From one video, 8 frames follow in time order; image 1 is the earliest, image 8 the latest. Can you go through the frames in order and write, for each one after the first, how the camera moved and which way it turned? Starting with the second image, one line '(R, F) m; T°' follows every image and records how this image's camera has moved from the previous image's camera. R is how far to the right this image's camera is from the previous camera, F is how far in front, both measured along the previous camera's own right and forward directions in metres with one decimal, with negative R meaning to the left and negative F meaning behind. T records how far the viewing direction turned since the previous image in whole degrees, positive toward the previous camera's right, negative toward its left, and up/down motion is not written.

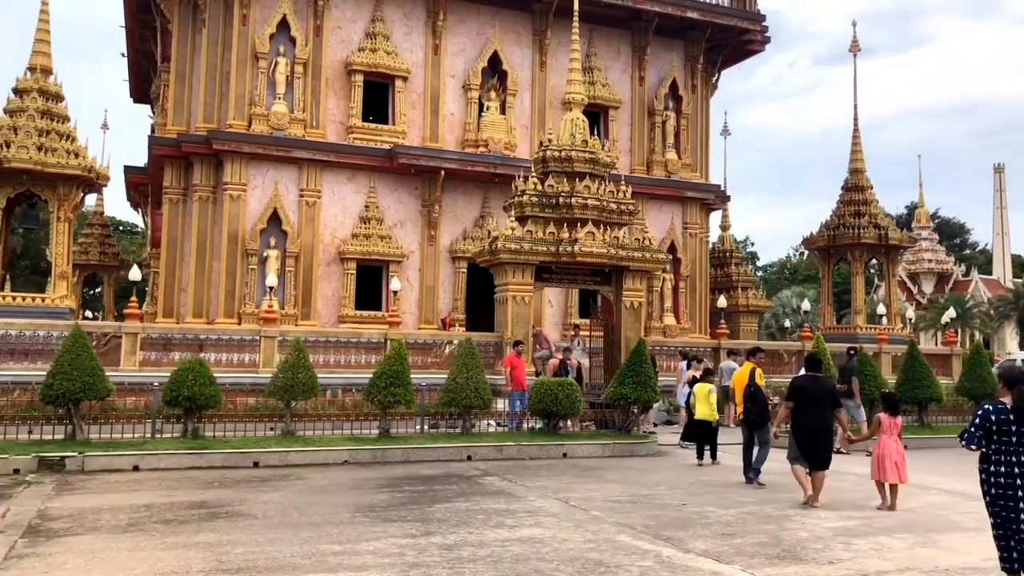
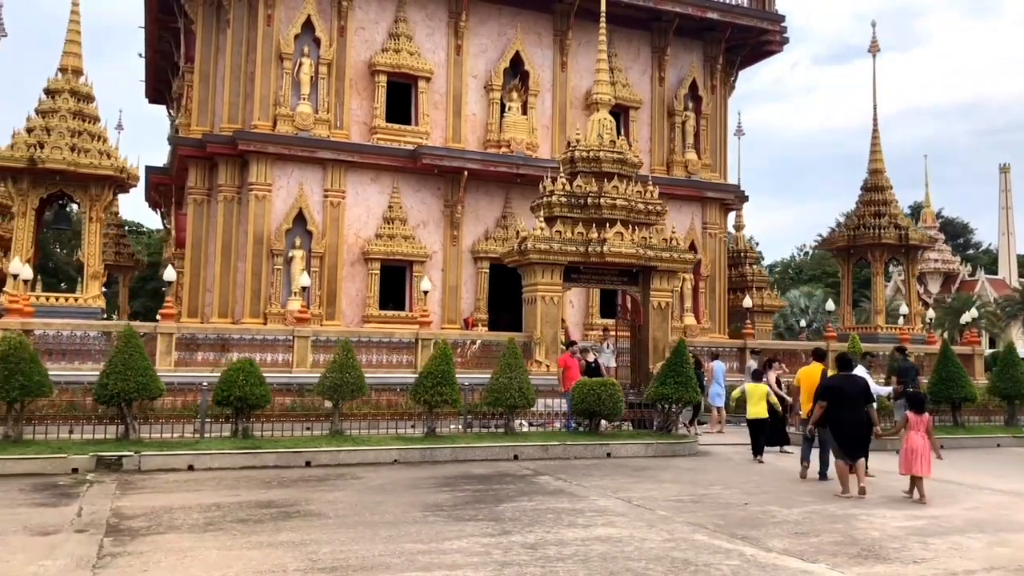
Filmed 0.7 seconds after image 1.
(-0.9, 0.0) m; 0°
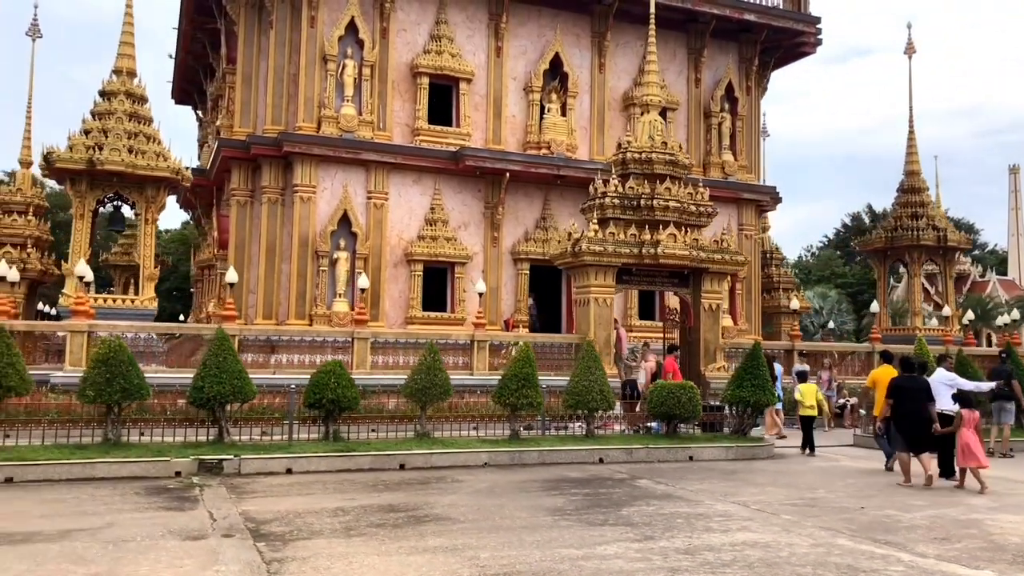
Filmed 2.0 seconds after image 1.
(-1.6, 0.0) m; 0°
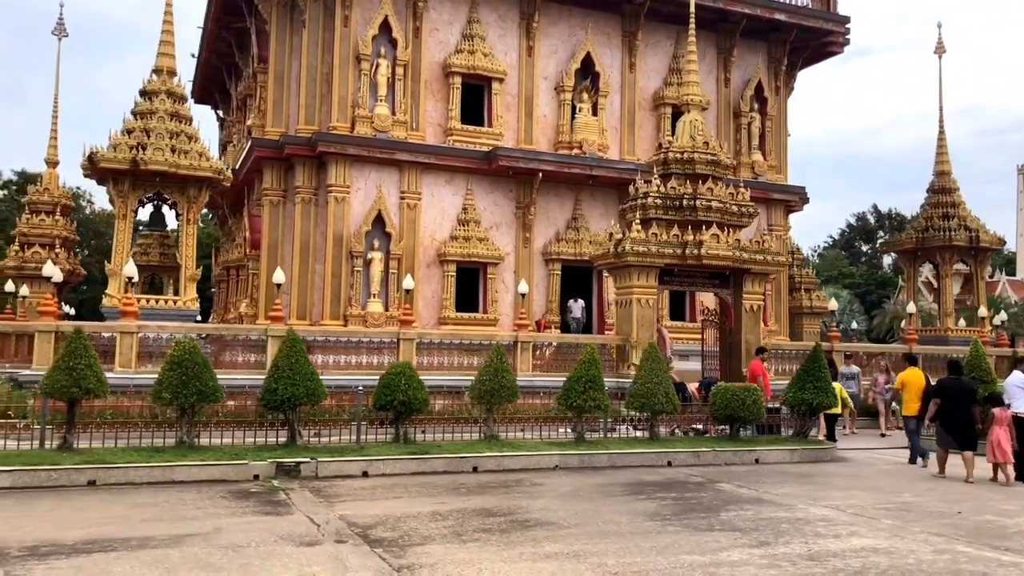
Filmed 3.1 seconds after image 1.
(-1.3, +0.1) m; 0°
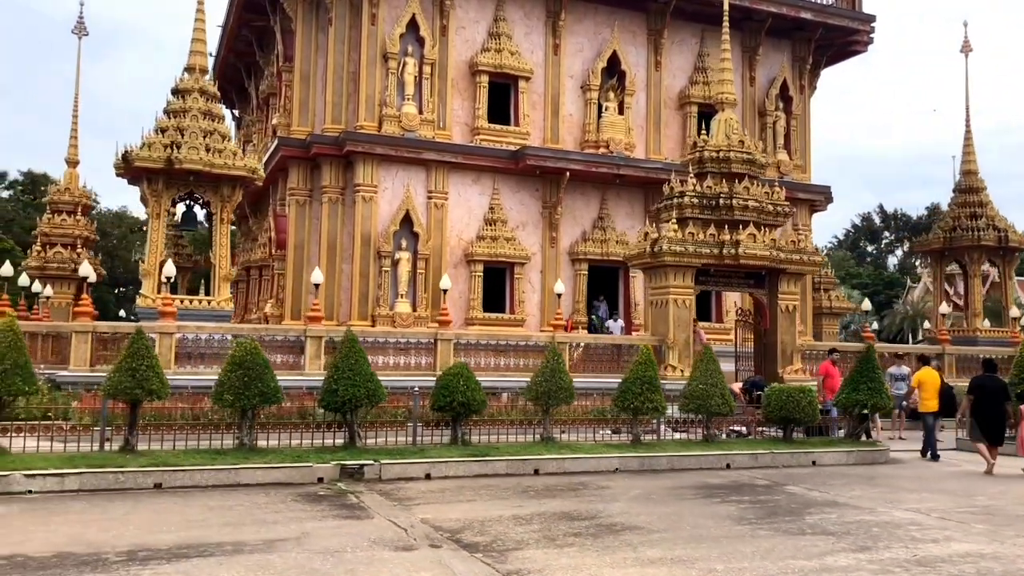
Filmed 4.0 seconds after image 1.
(-1.0, +0.1) m; 0°
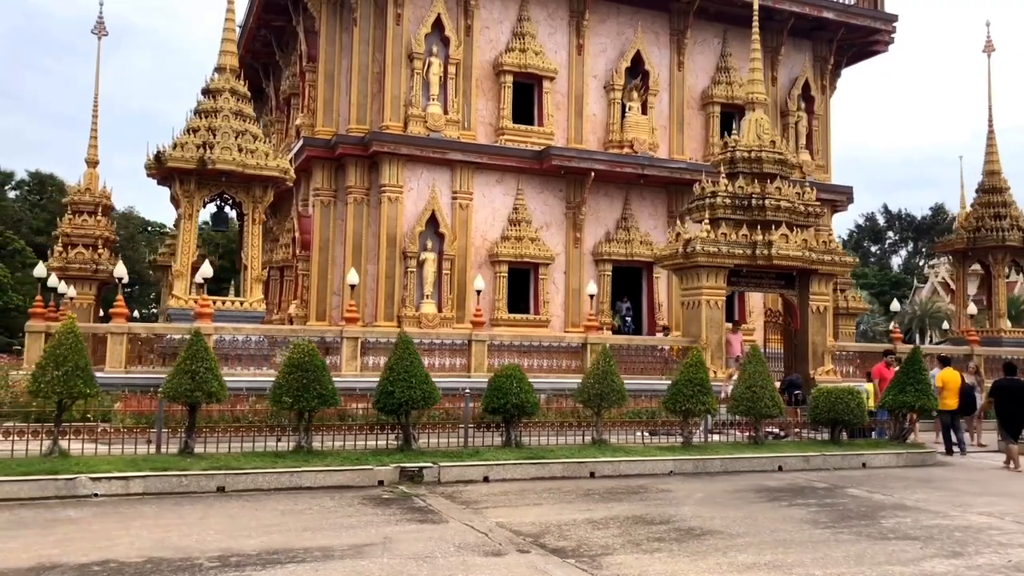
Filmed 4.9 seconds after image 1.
(-0.9, +0.1) m; 0°
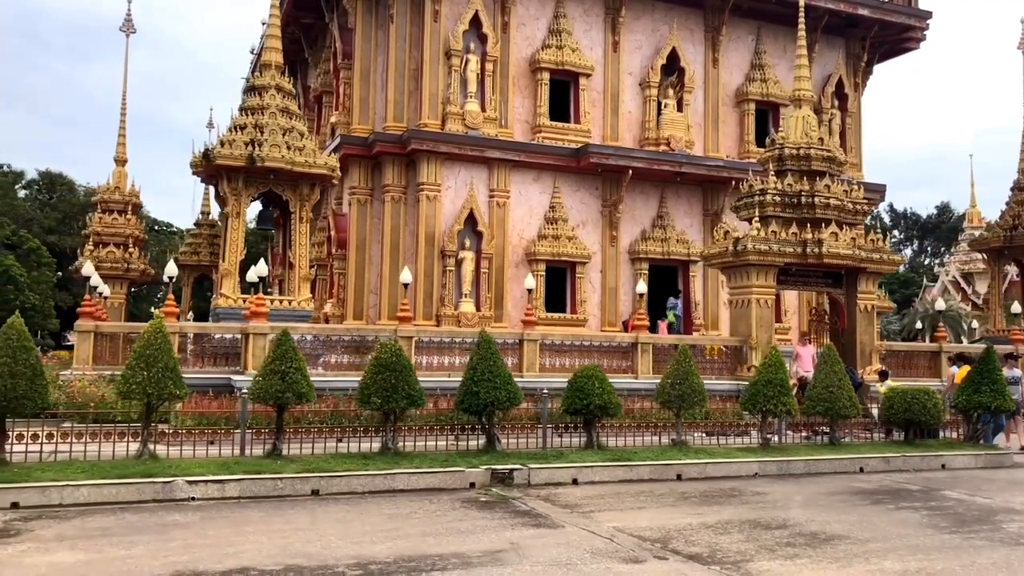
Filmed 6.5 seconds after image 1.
(-1.4, +0.2) m; 0°
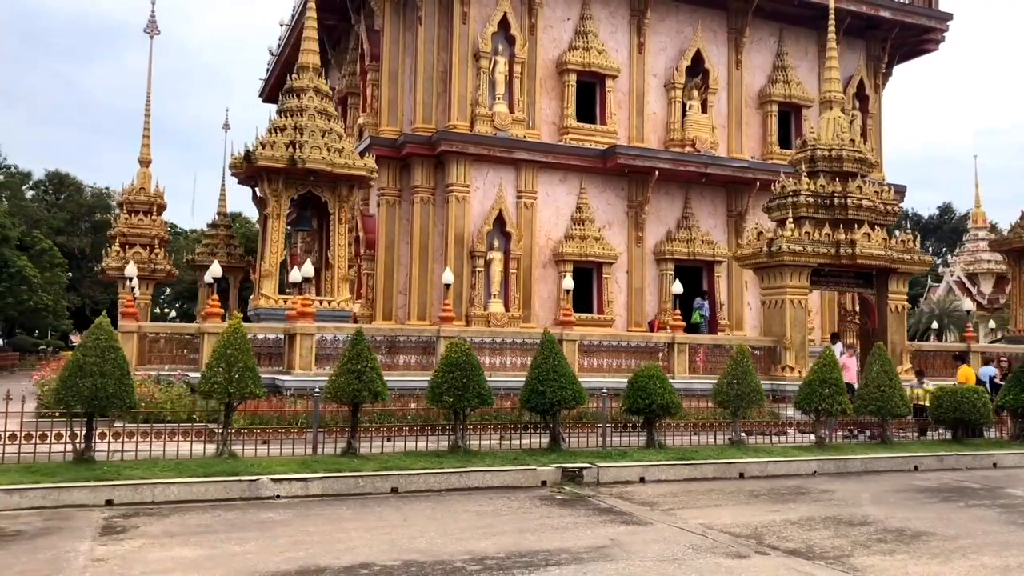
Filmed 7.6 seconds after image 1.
(-1.1, -0.1) m; 0°
